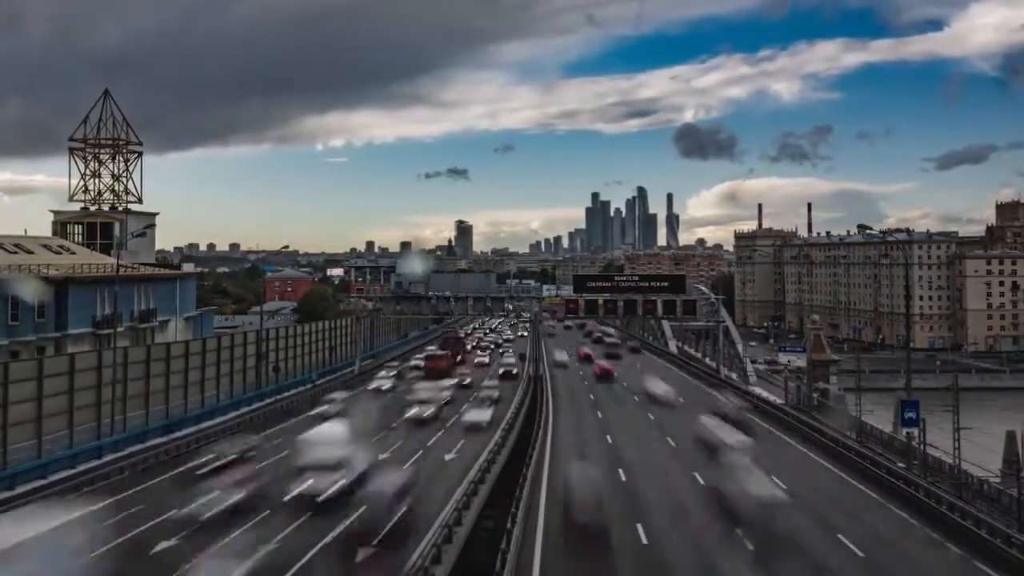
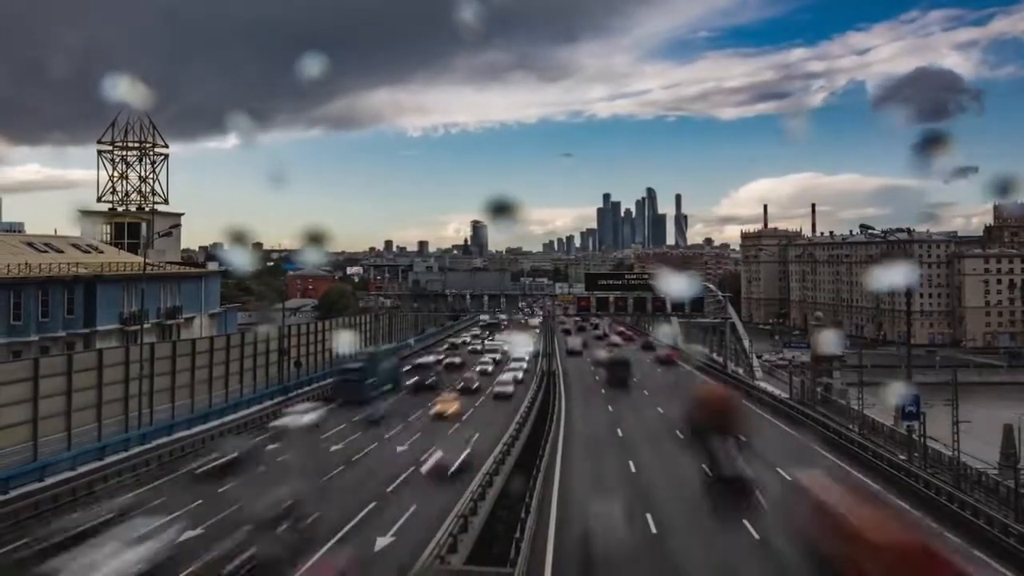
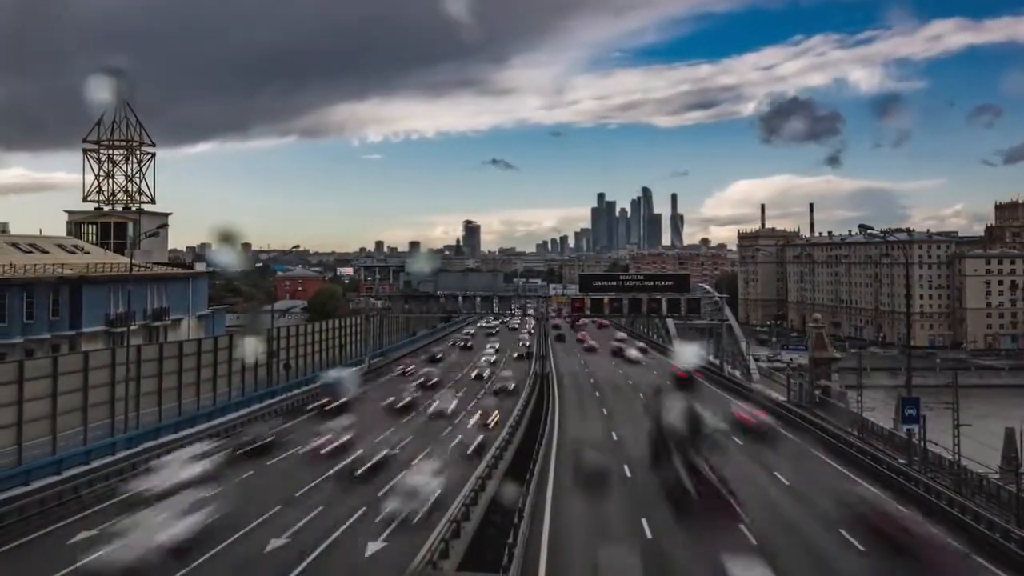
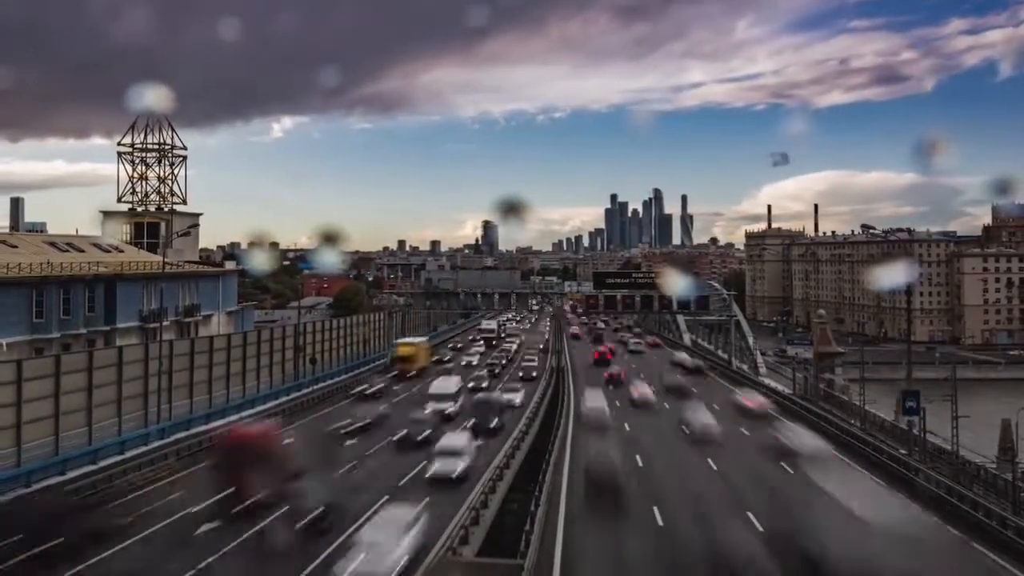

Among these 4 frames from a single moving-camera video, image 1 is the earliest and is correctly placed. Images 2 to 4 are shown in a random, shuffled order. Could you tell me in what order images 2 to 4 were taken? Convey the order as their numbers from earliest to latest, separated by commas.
3, 2, 4
